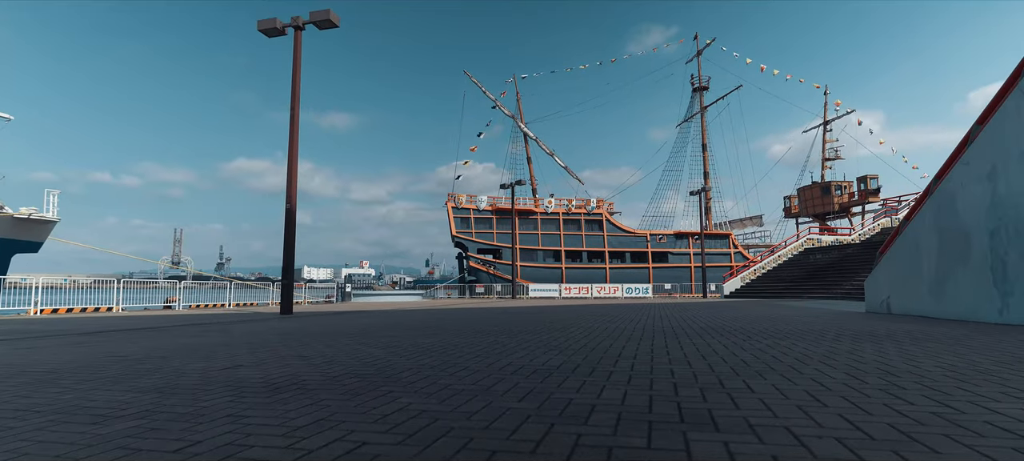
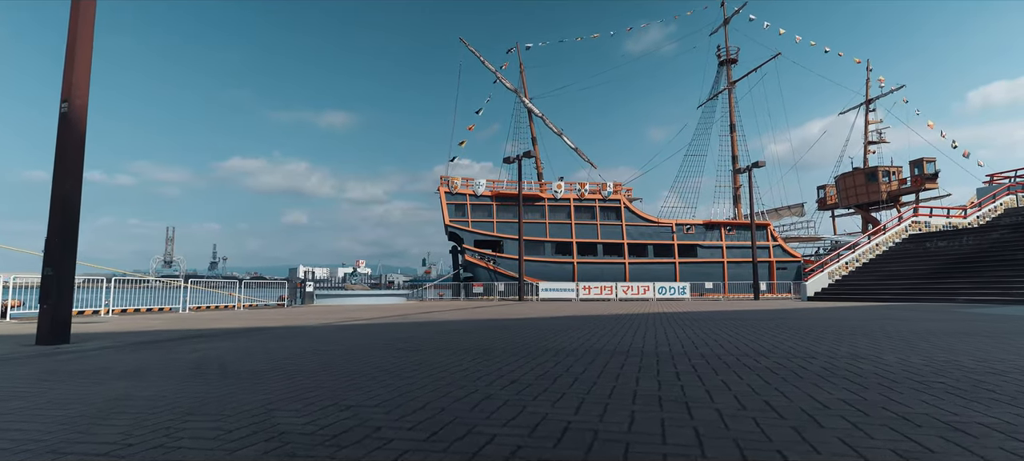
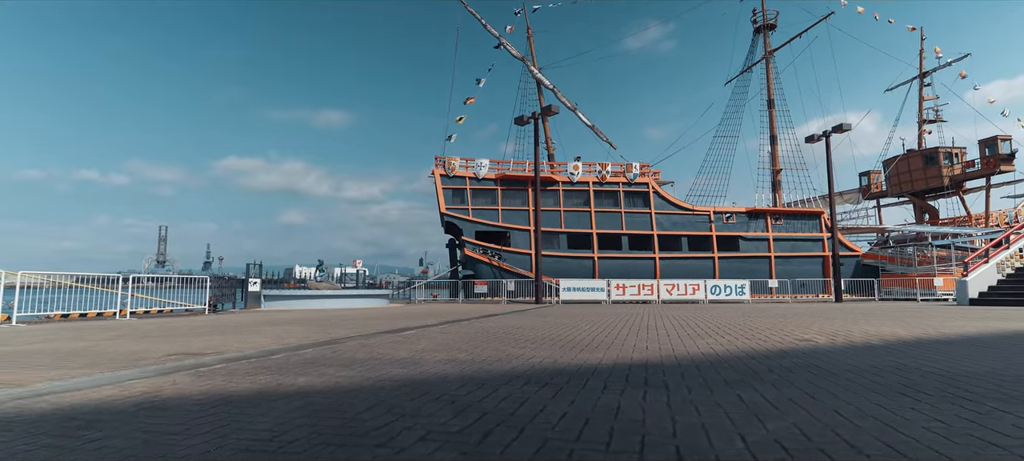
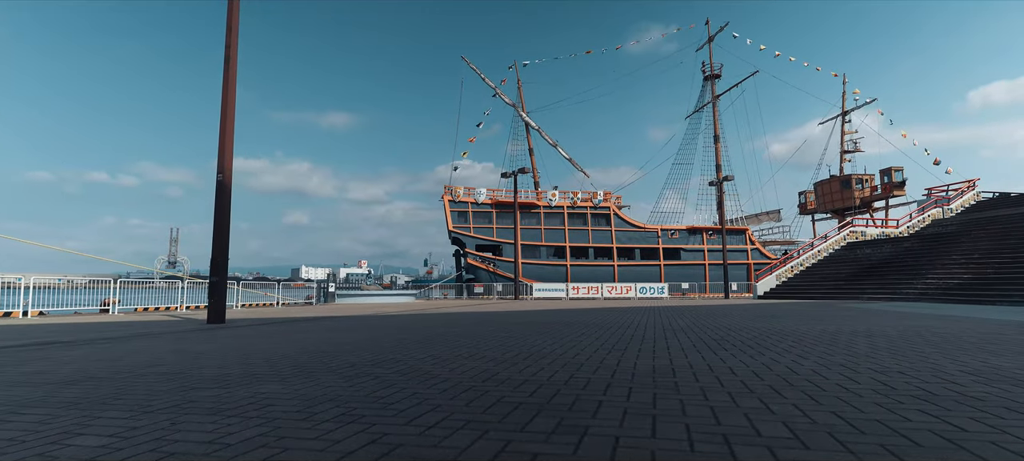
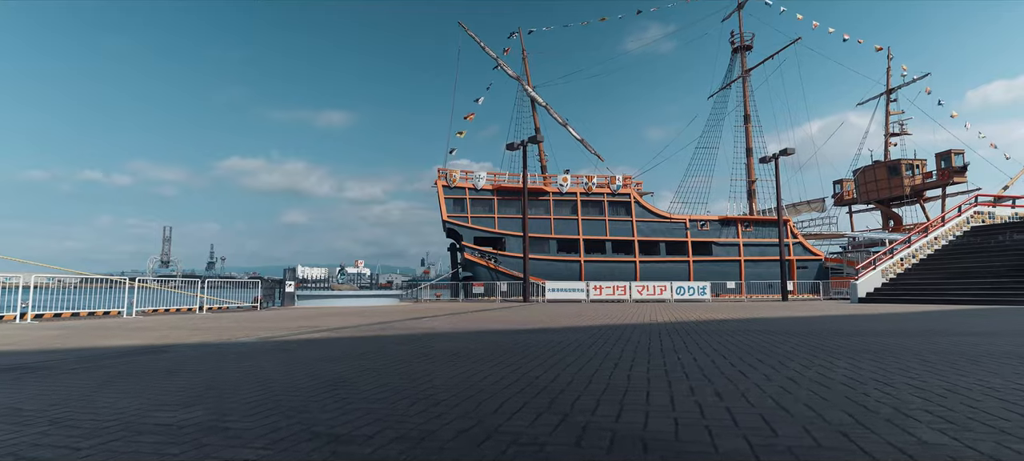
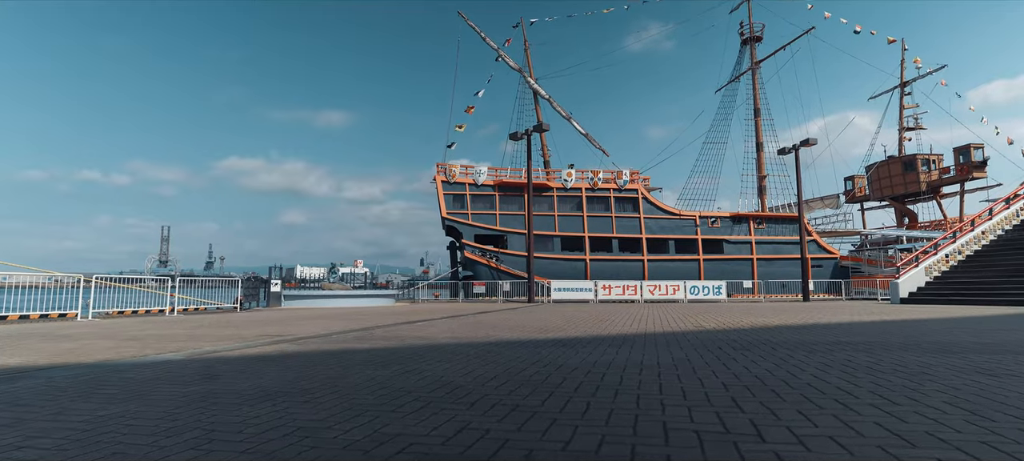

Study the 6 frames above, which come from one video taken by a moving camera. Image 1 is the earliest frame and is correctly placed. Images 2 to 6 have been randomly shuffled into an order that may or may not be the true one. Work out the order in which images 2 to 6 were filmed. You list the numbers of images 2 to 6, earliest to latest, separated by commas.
4, 2, 5, 6, 3
